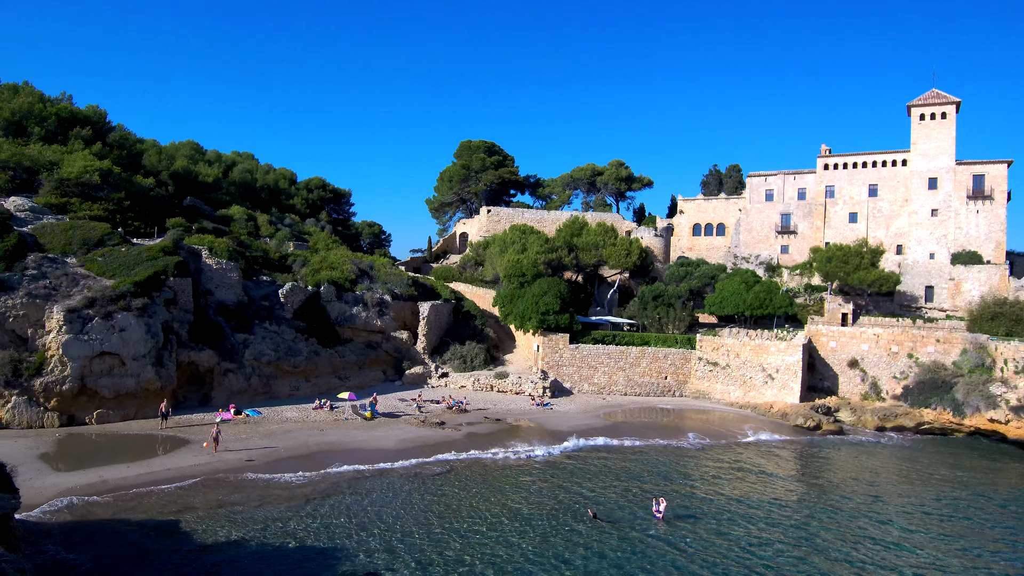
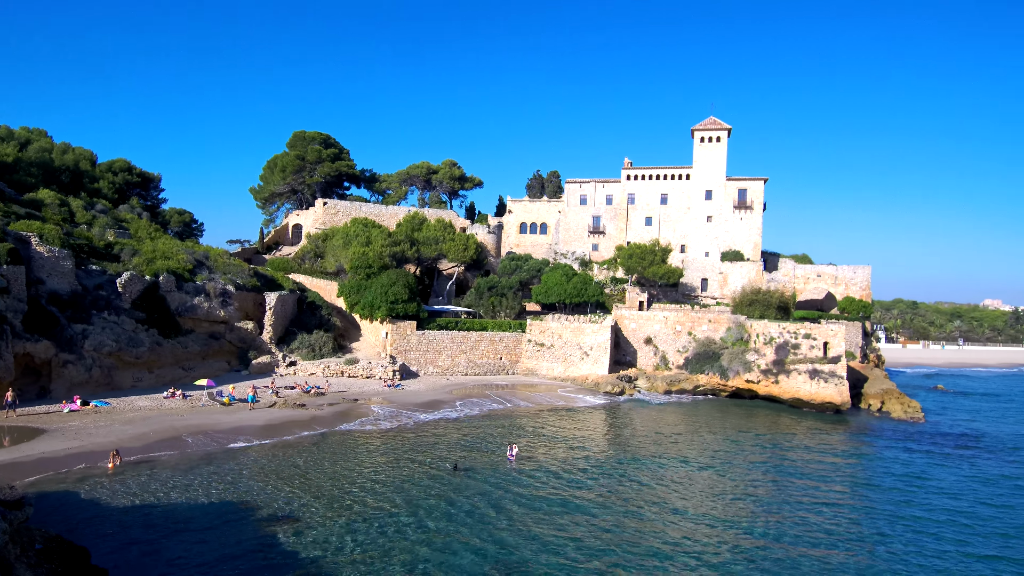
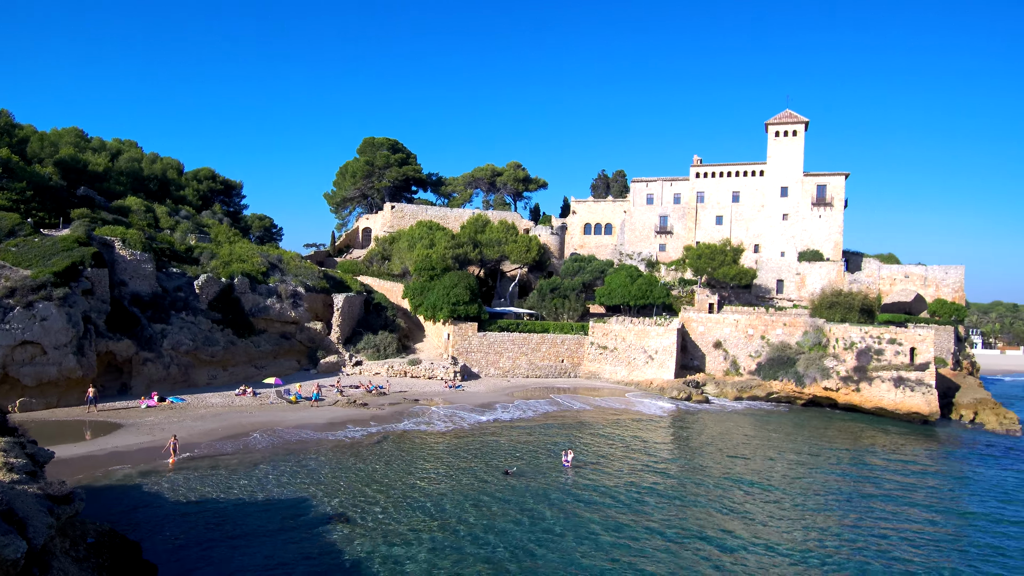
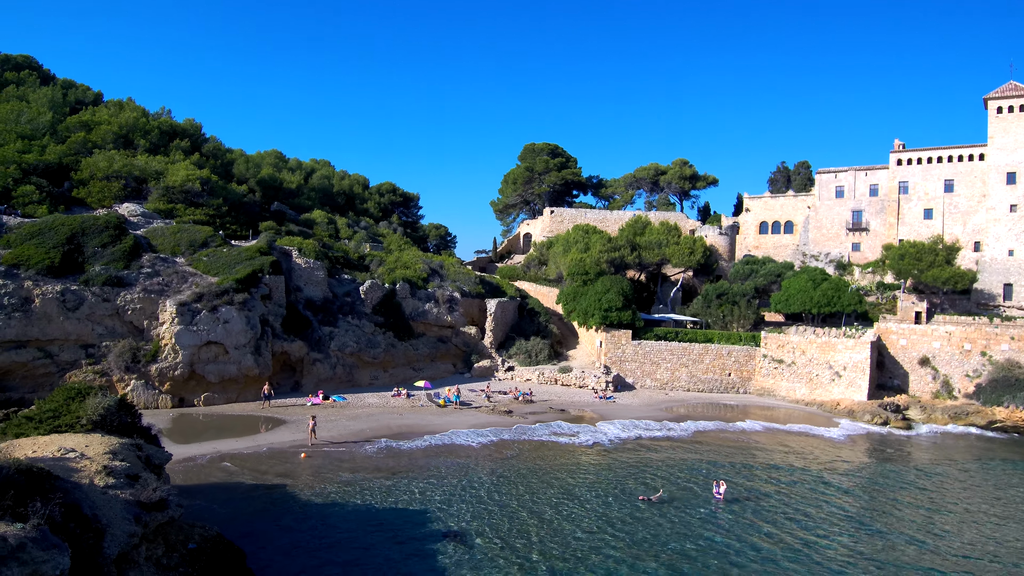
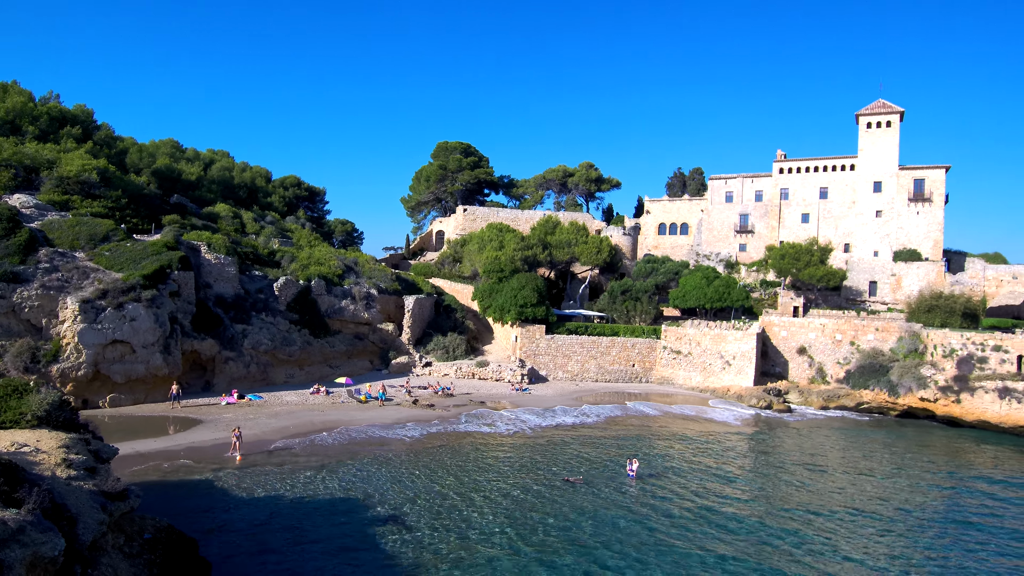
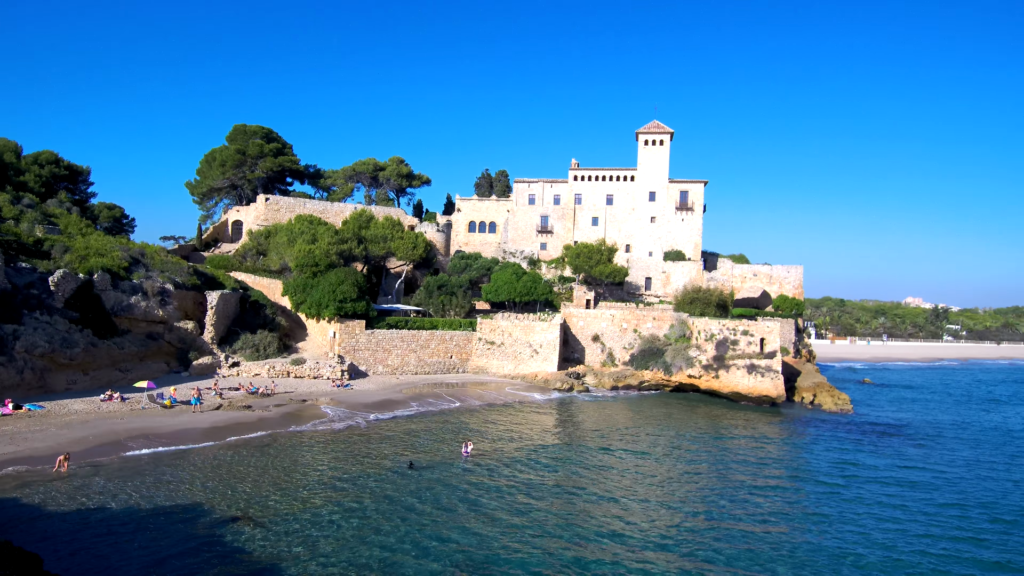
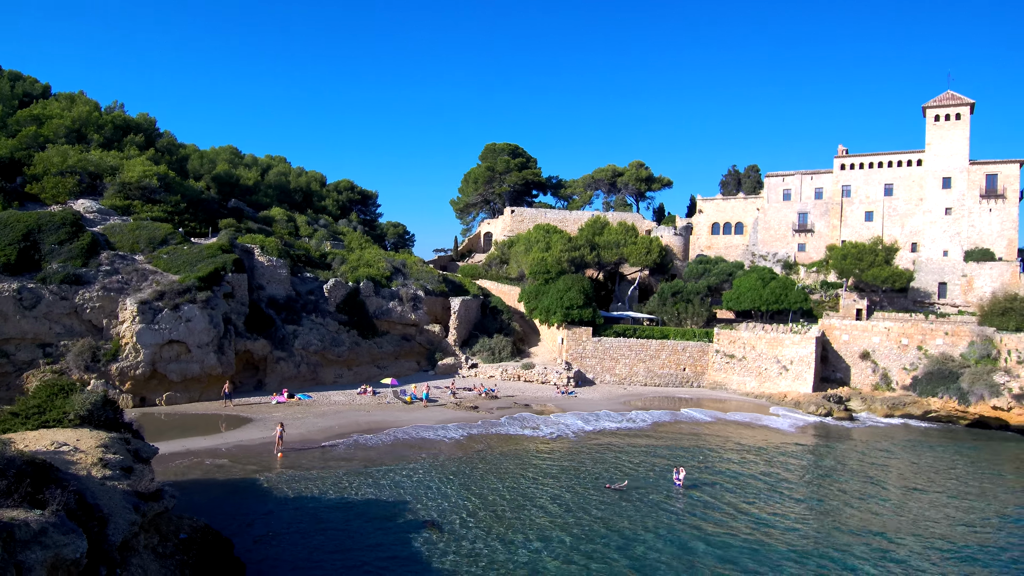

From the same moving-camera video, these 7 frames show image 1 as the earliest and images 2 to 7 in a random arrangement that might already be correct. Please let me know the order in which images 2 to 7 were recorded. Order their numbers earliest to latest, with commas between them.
4, 7, 5, 3, 2, 6
